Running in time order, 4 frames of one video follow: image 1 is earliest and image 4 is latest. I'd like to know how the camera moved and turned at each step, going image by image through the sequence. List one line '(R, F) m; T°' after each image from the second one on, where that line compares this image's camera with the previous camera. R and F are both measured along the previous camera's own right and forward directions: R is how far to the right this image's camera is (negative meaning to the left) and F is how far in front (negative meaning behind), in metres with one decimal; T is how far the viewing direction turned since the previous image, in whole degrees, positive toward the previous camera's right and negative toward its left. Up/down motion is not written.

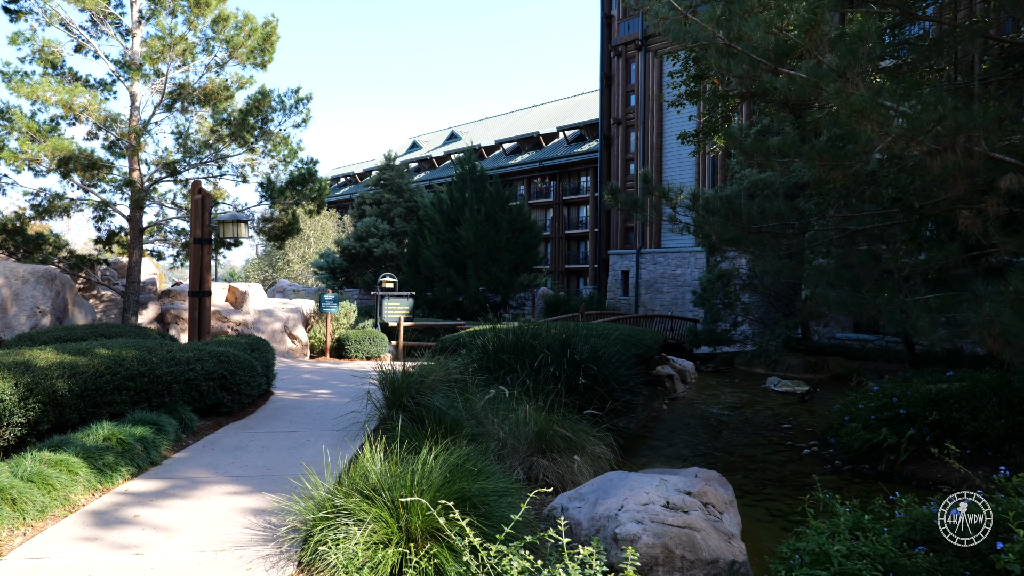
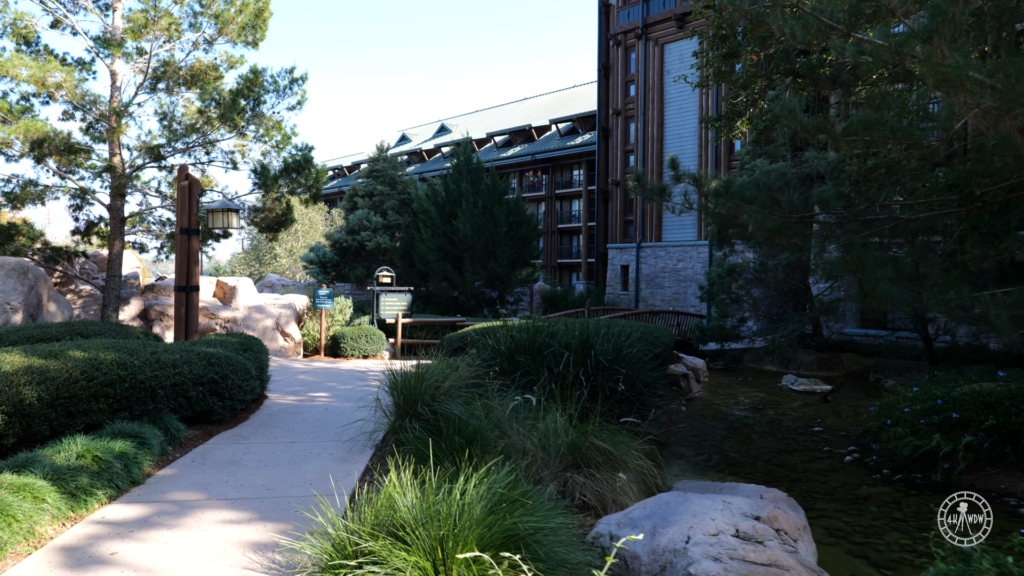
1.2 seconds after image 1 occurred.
(-0.3, +0.6) m; +1°
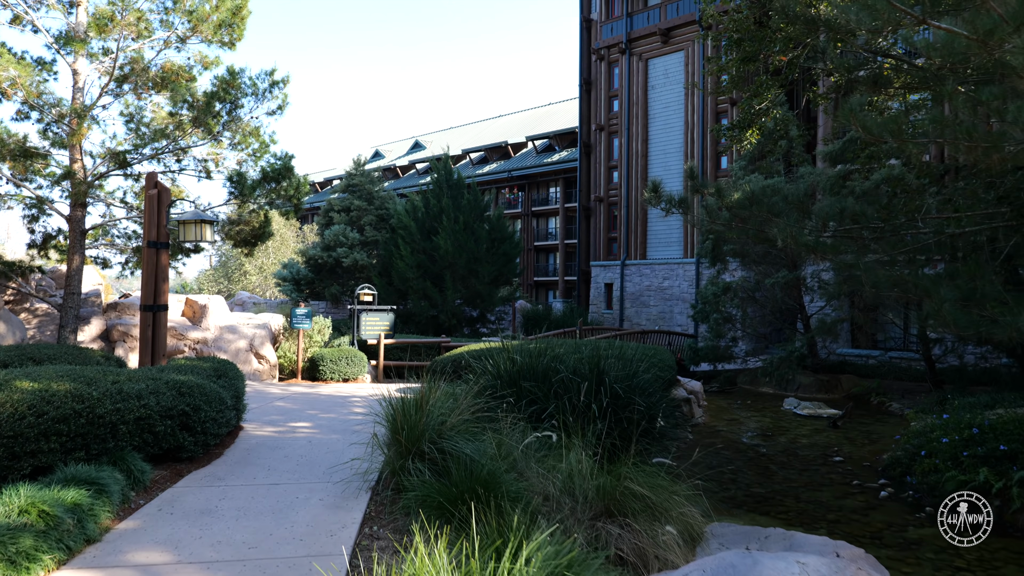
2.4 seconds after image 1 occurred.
(-0.3, +0.6) m; +2°
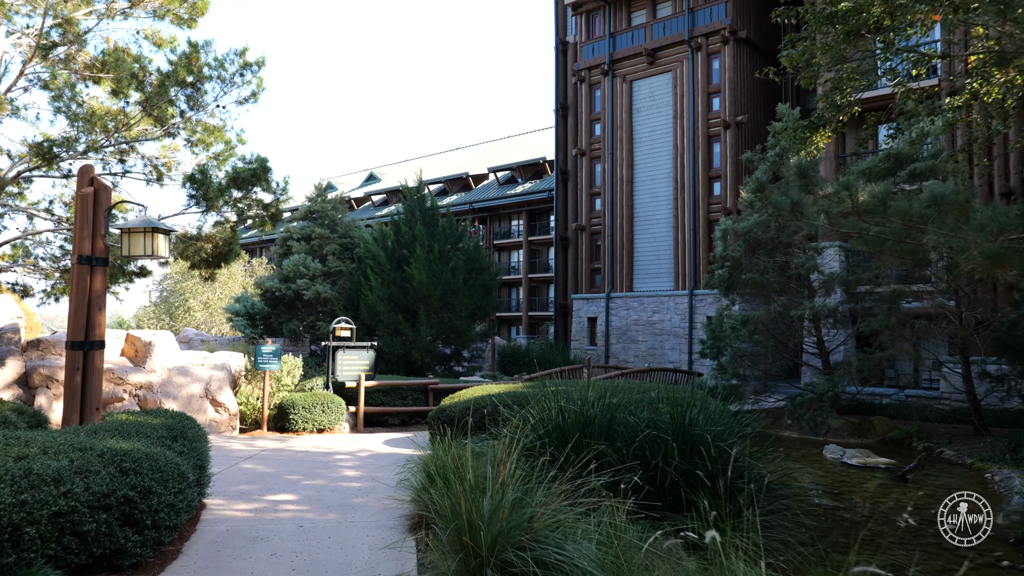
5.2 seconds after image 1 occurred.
(-0.9, +1.6) m; +4°
